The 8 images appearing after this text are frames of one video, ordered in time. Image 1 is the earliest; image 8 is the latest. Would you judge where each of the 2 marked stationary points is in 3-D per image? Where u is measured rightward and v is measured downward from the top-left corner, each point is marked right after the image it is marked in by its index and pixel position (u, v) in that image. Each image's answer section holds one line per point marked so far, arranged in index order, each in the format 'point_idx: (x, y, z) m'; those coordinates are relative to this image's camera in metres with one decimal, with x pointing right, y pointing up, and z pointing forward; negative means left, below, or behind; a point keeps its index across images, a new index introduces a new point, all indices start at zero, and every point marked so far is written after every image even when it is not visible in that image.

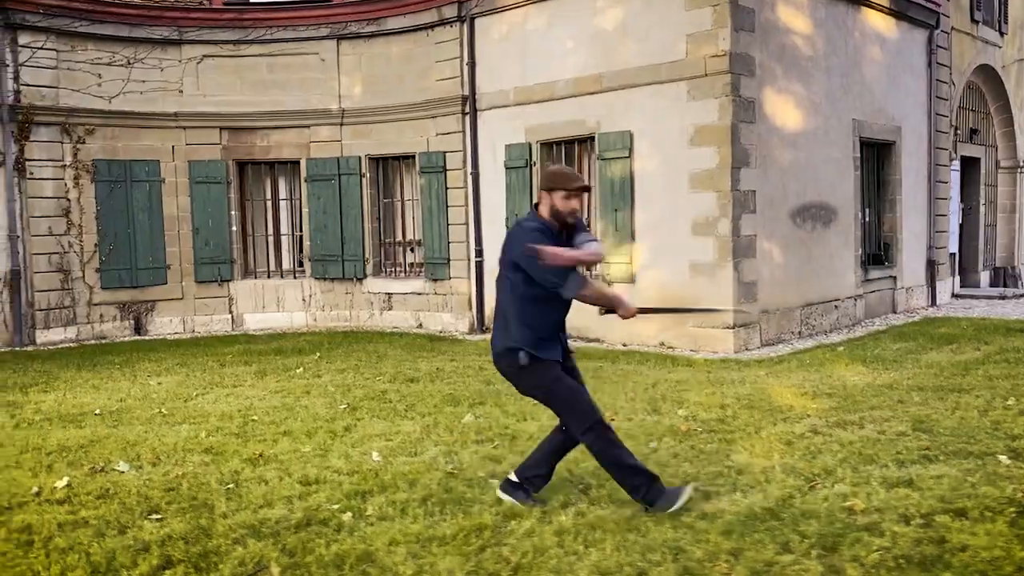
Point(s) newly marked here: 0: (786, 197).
0: (+2.9, +1.0, +9.4) m
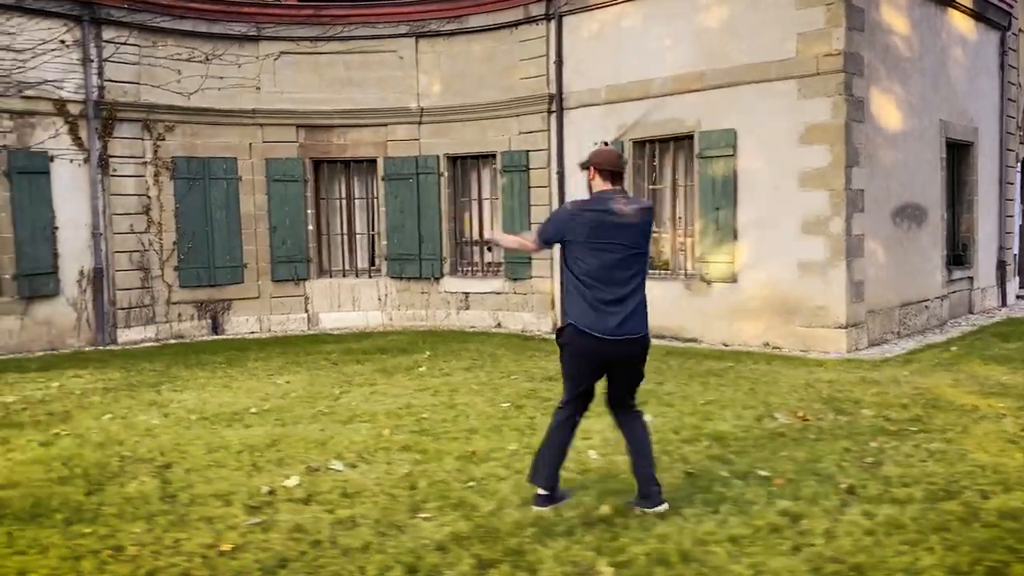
0: (+4.0, +1.0, +9.5) m
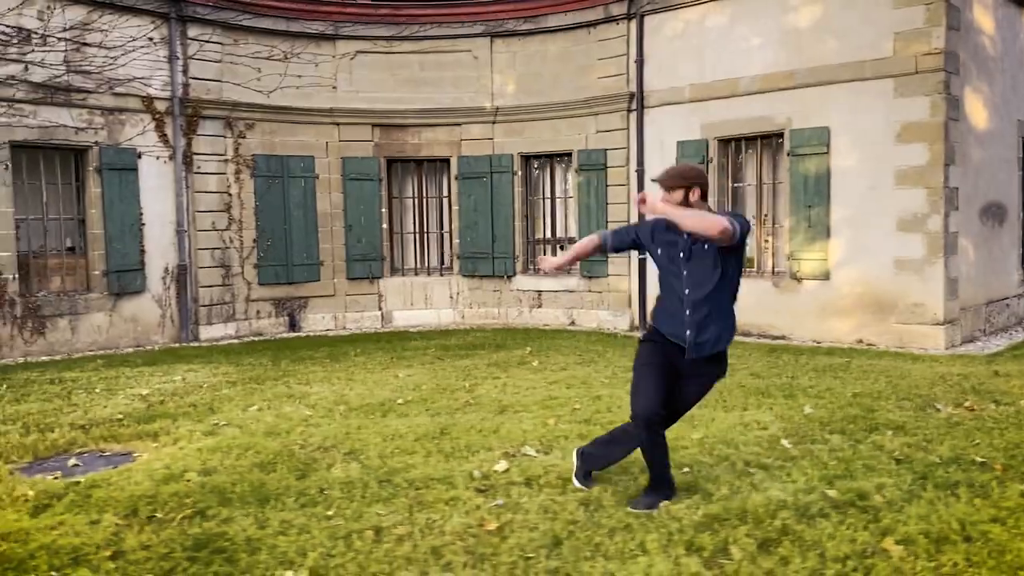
0: (+4.9, +1.0, +9.5) m
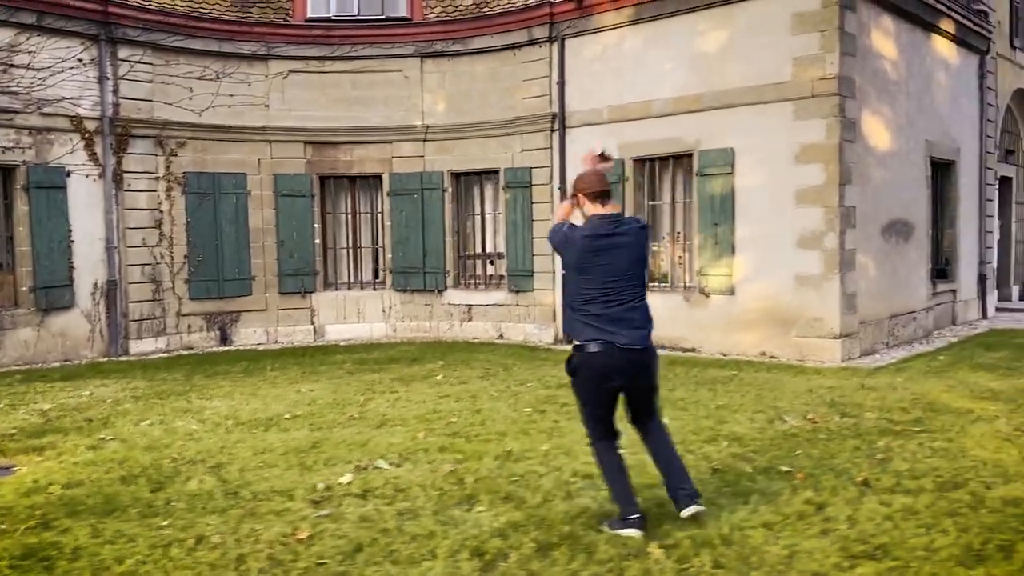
0: (+4.0, +0.8, +9.9) m
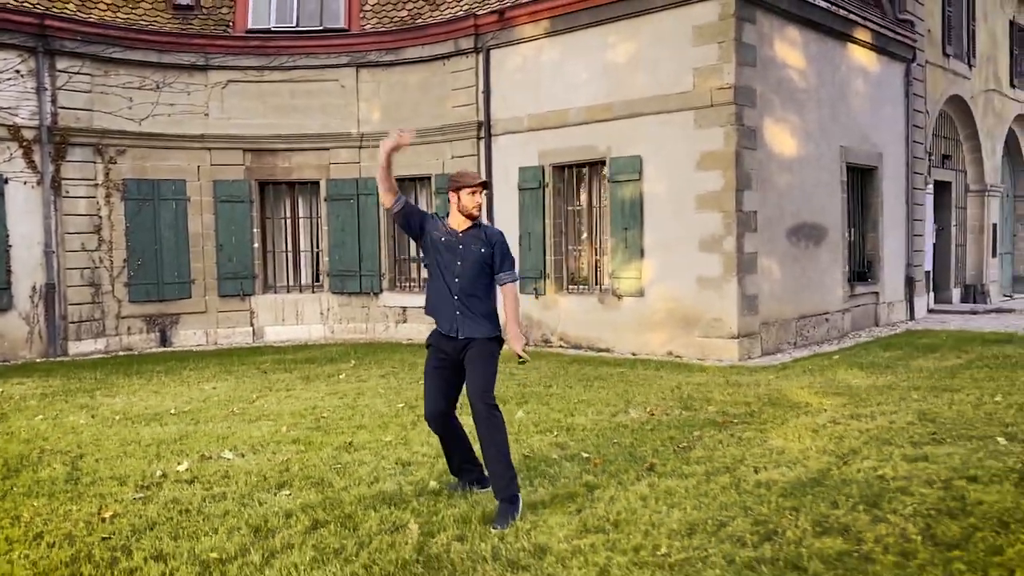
0: (+3.1, +0.8, +10.2) m
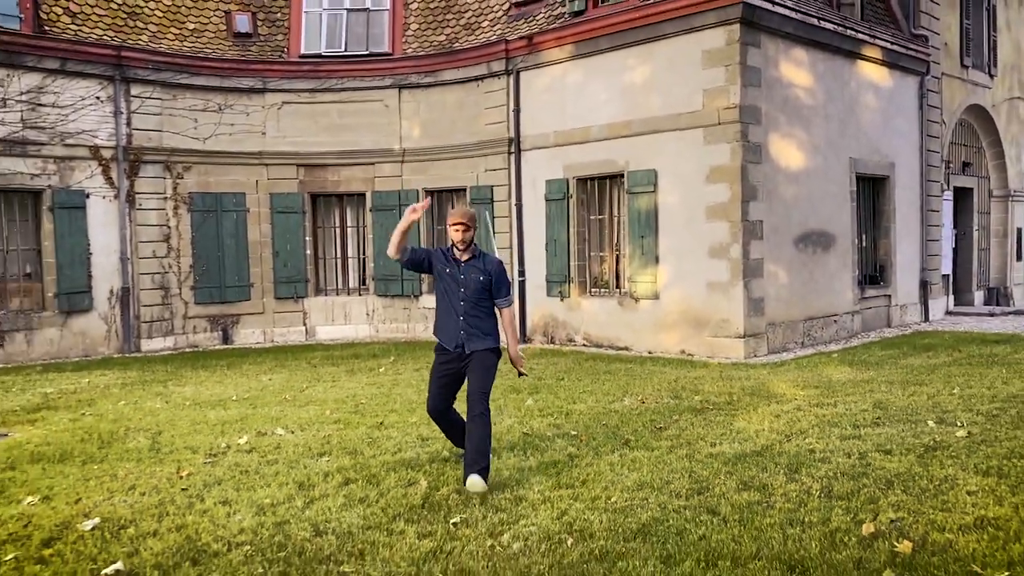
0: (+3.4, +0.8, +11.0) m
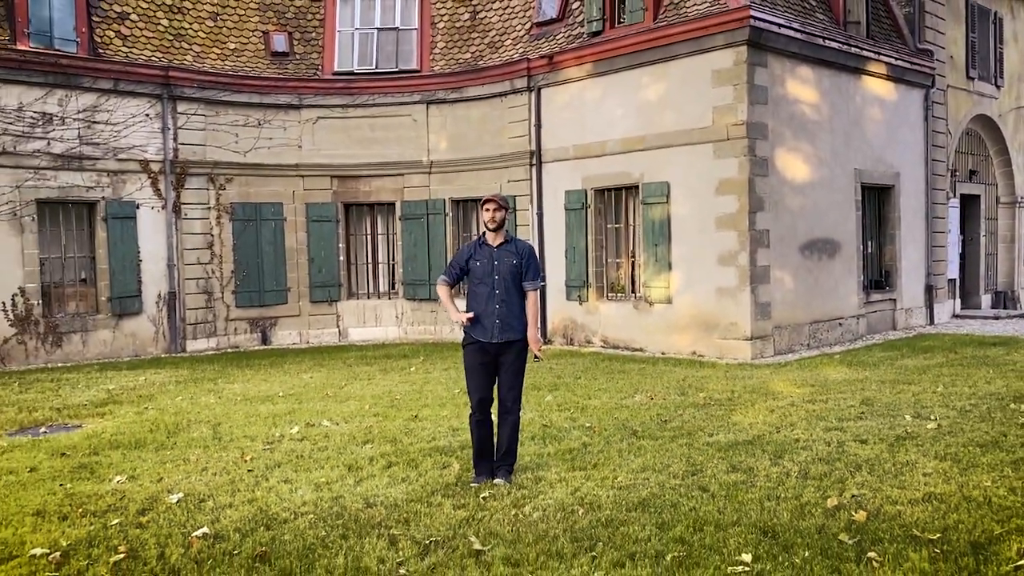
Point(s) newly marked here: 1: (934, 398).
0: (+3.7, +0.7, +11.7) m
1: (+3.4, -0.9, +7.2) m
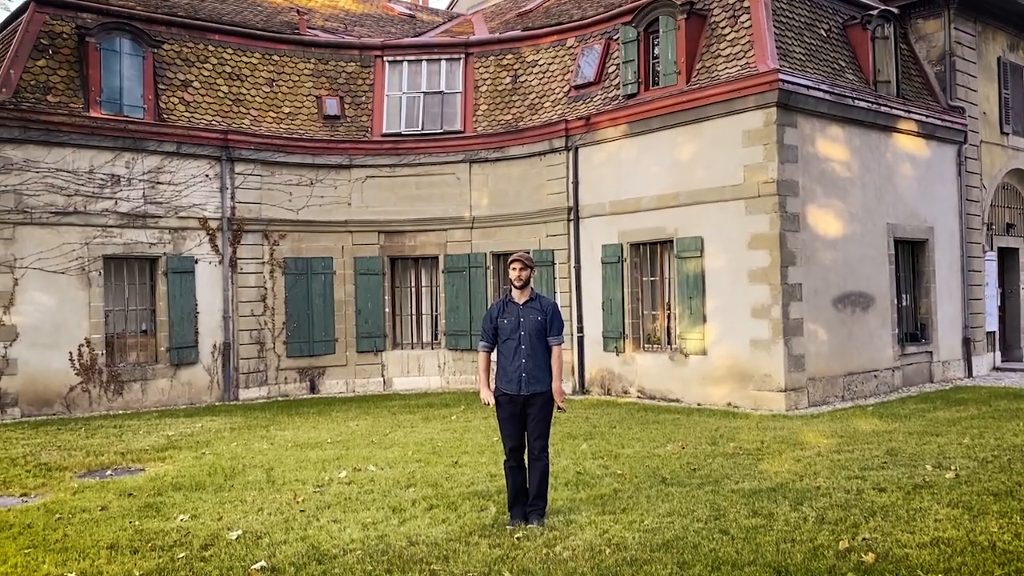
0: (+4.2, 0.0, +11.9) m
1: (+3.7, -1.3, +7.4) m
